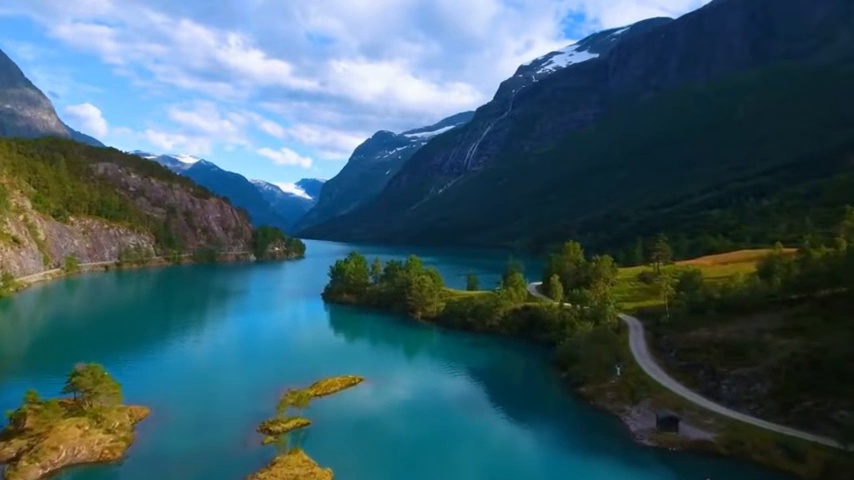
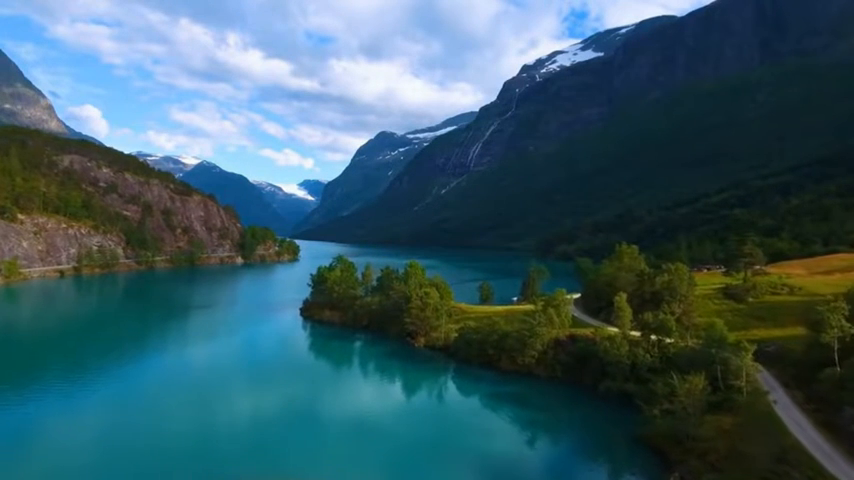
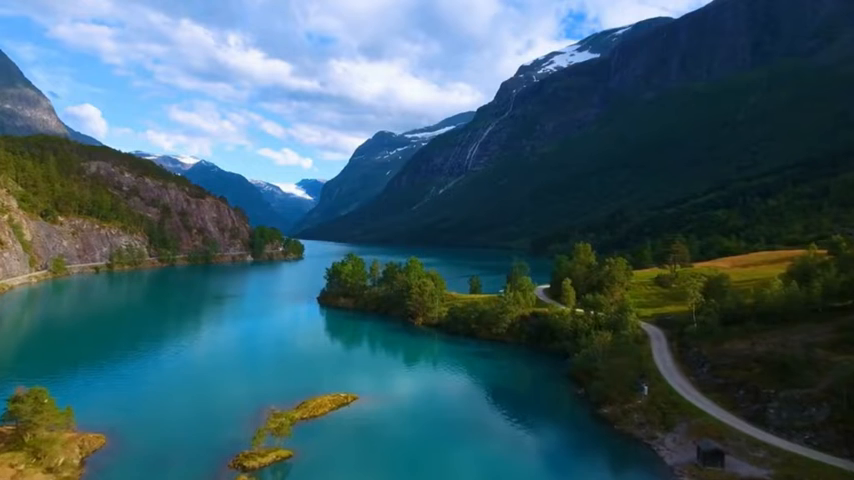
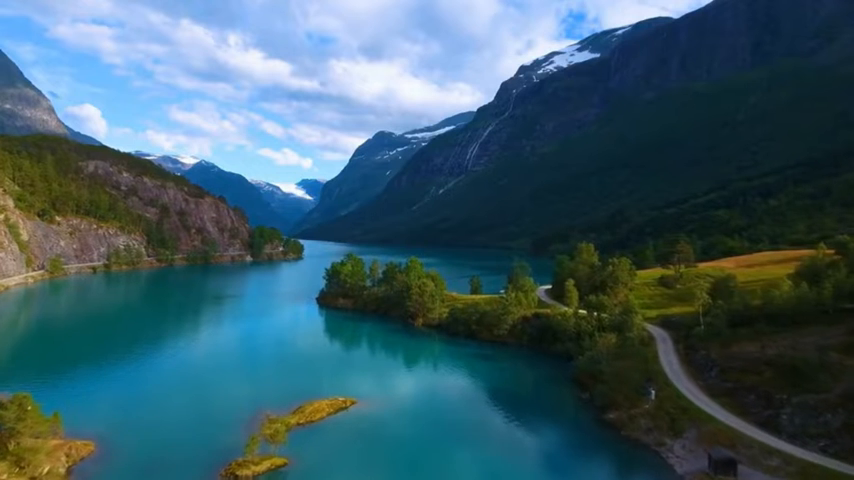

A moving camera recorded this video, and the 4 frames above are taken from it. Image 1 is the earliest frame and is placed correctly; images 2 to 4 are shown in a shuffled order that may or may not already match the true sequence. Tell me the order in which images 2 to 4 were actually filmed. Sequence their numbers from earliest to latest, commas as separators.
3, 4, 2
